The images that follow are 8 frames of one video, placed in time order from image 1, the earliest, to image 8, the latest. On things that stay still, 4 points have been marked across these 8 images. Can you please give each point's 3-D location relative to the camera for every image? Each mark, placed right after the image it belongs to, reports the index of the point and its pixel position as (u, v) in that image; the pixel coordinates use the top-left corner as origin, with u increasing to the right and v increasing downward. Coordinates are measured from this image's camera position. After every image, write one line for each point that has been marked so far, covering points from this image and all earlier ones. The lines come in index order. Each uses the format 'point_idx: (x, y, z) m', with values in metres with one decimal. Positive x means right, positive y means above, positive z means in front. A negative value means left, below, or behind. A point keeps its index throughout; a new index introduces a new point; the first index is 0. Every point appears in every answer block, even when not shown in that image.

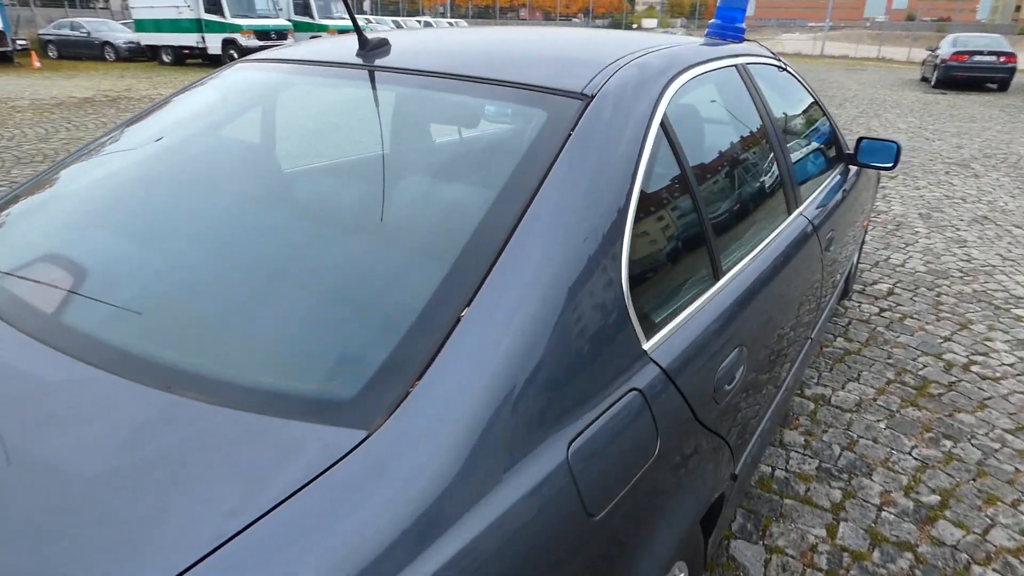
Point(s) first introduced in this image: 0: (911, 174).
0: (+4.1, +1.2, +6.9) m
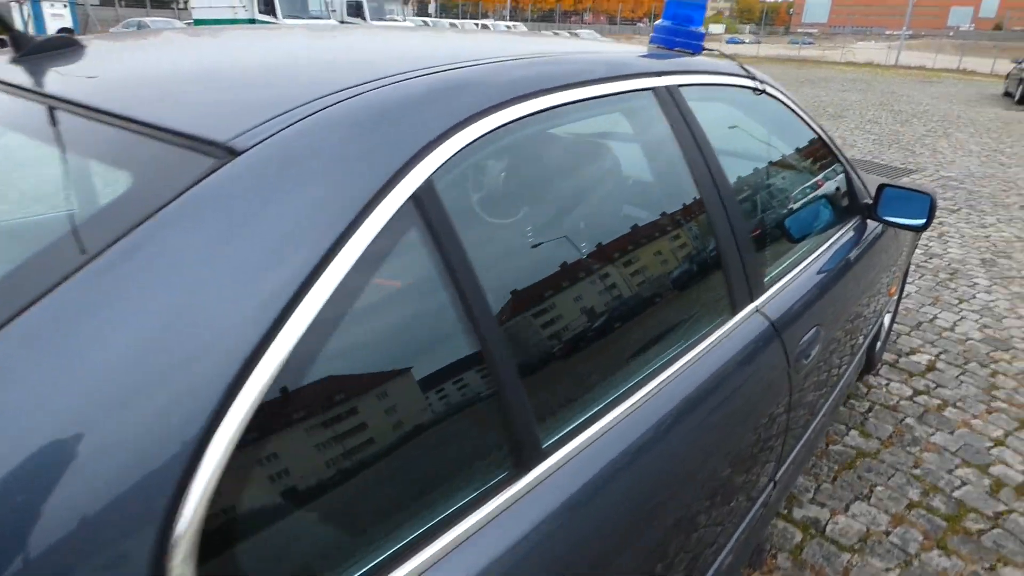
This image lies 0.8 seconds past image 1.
0: (+4.1, +0.7, +5.9) m
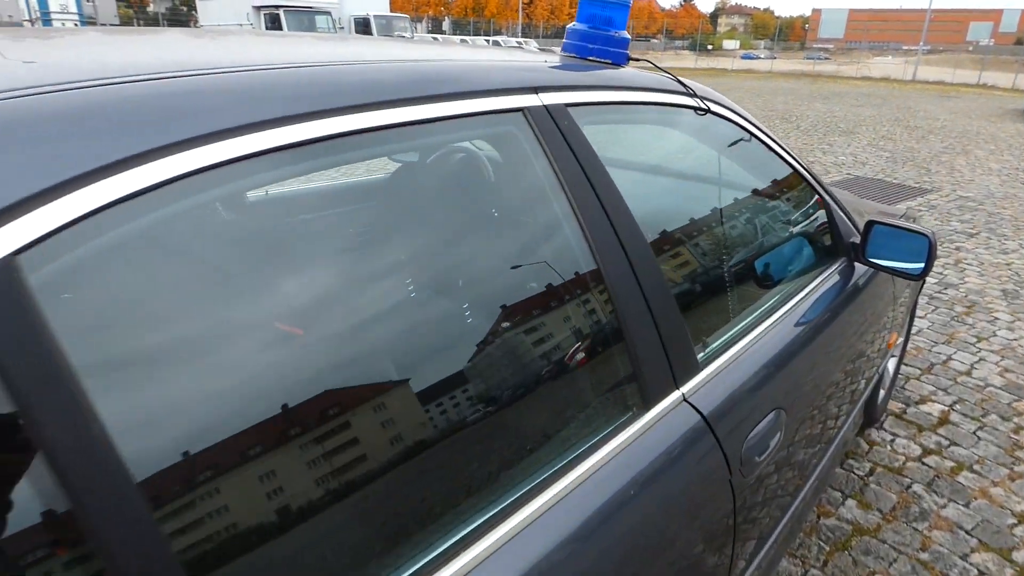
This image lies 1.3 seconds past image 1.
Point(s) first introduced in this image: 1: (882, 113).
0: (+4.0, +0.5, +5.5) m
1: (+9.0, +4.2, +15.9) m
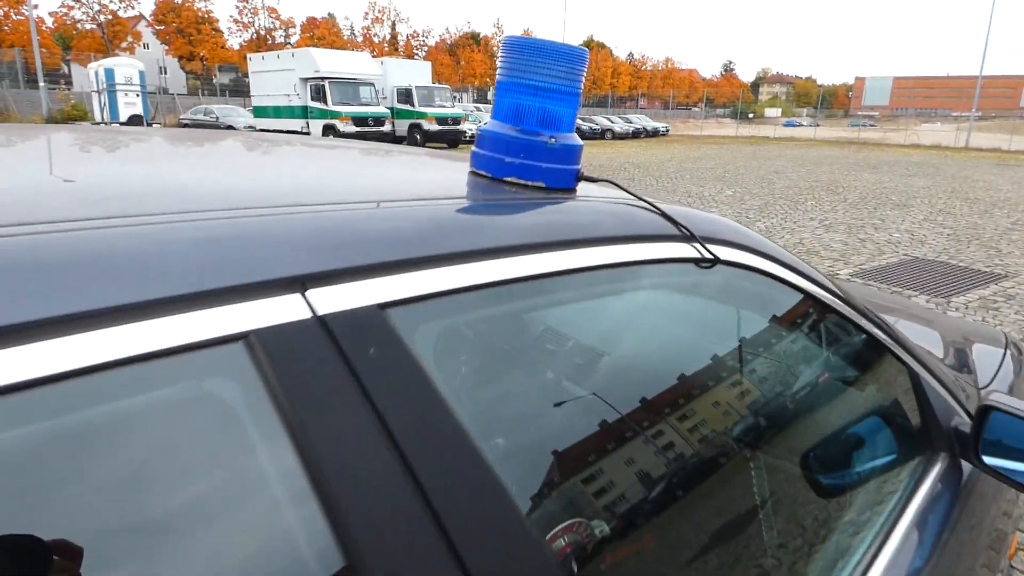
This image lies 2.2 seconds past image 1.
0: (+4.1, -0.3, +4.6) m
1: (+9.8, +2.4, +15.1) m
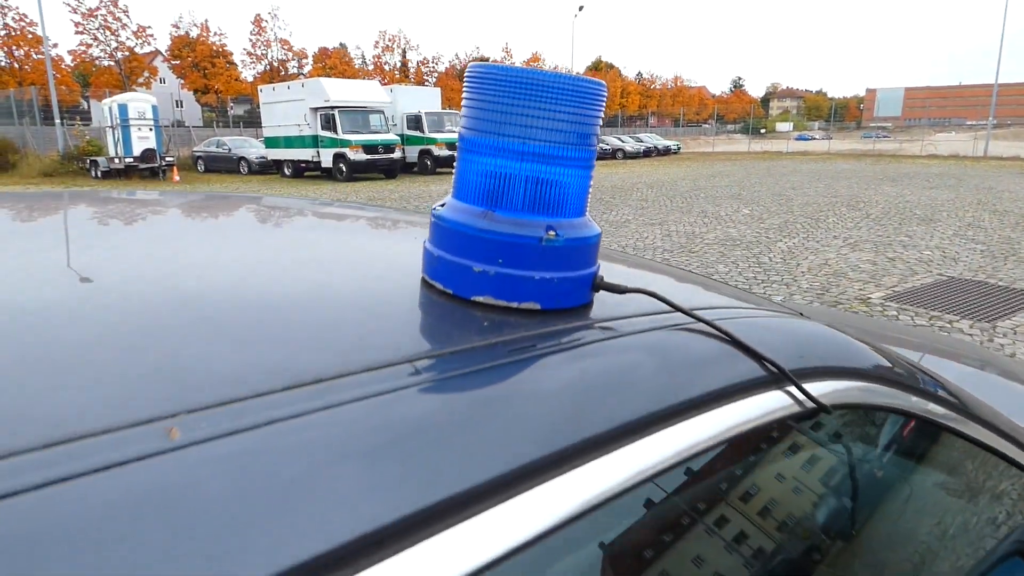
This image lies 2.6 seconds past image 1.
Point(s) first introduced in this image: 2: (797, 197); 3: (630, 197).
0: (+4.2, -0.5, +4.2) m
1: (+10.0, +2.0, +14.6) m
2: (+6.5, +2.1, +15.3) m
3: (+2.8, +2.2, +15.6) m
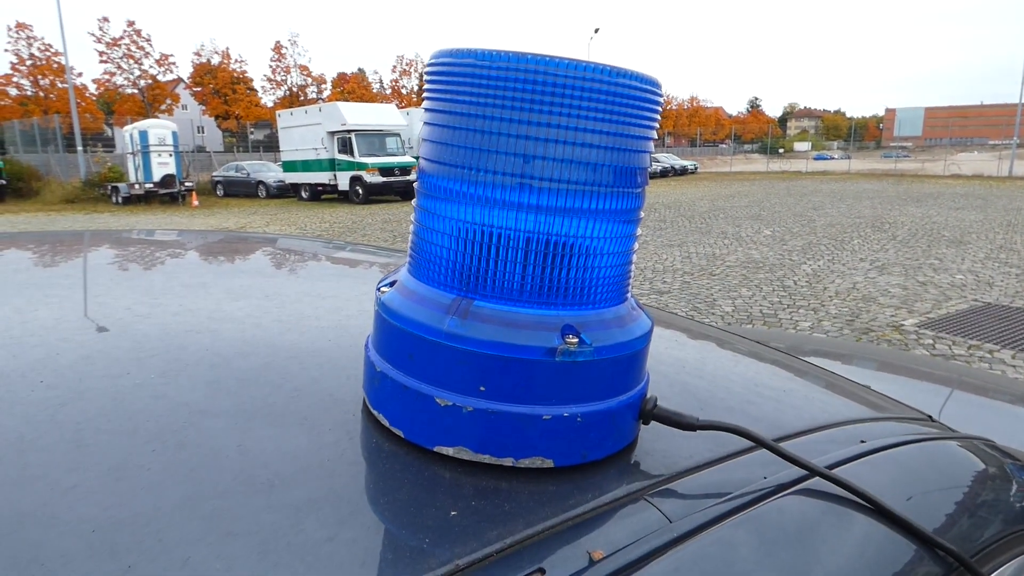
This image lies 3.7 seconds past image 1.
0: (+4.3, -0.6, +3.9) m
1: (+10.4, +1.5, +14.3) m
2: (+6.9, +1.6, +15.0) m
3: (+3.1, +1.7, +15.4) m
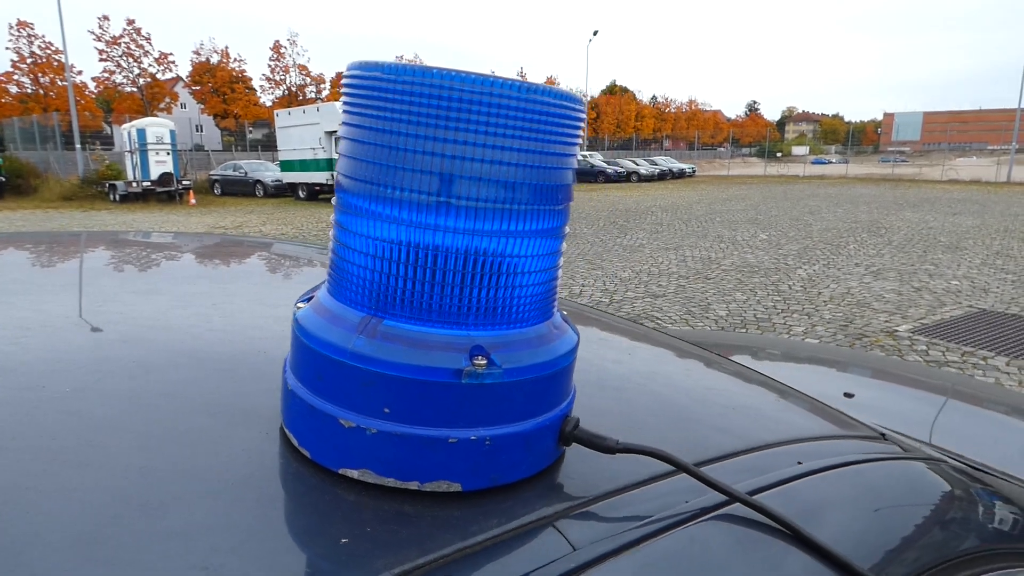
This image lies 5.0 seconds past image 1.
0: (+4.2, -0.7, +3.9) m
1: (+10.3, +1.4, +14.3) m
2: (+6.8, +1.5, +15.1) m
3: (+3.1, +1.6, +15.4) m
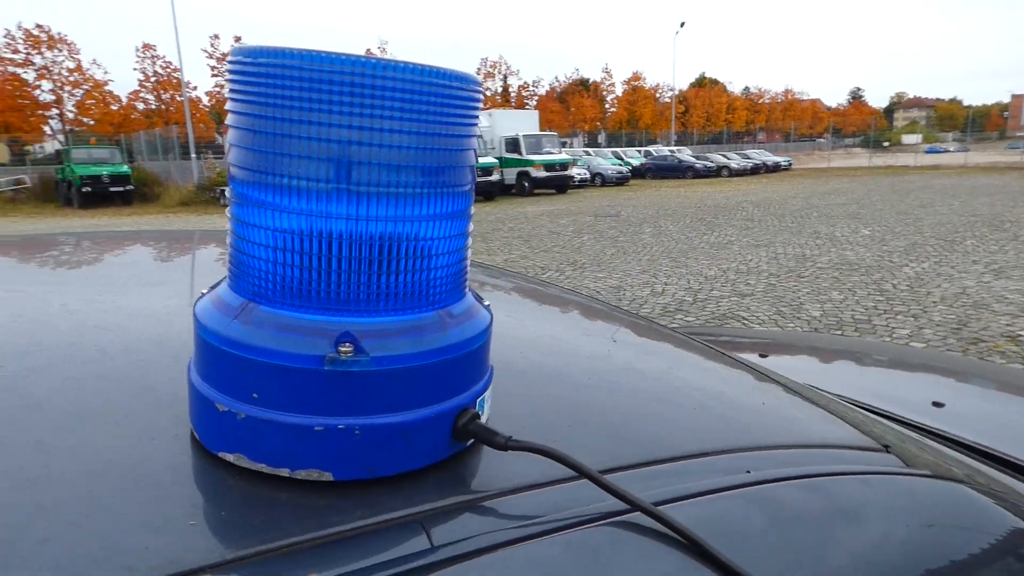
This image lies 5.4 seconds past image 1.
0: (+4.6, -0.7, +3.3) m
1: (+12.0, +1.5, +12.8) m
2: (+8.7, +1.5, +14.0) m
3: (+5.0, +1.6, +14.8) m
